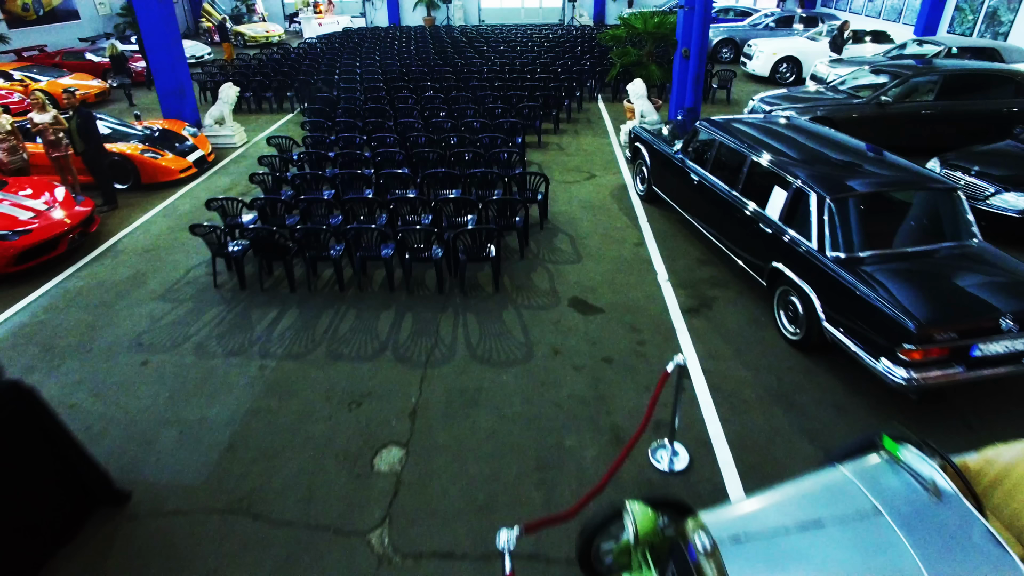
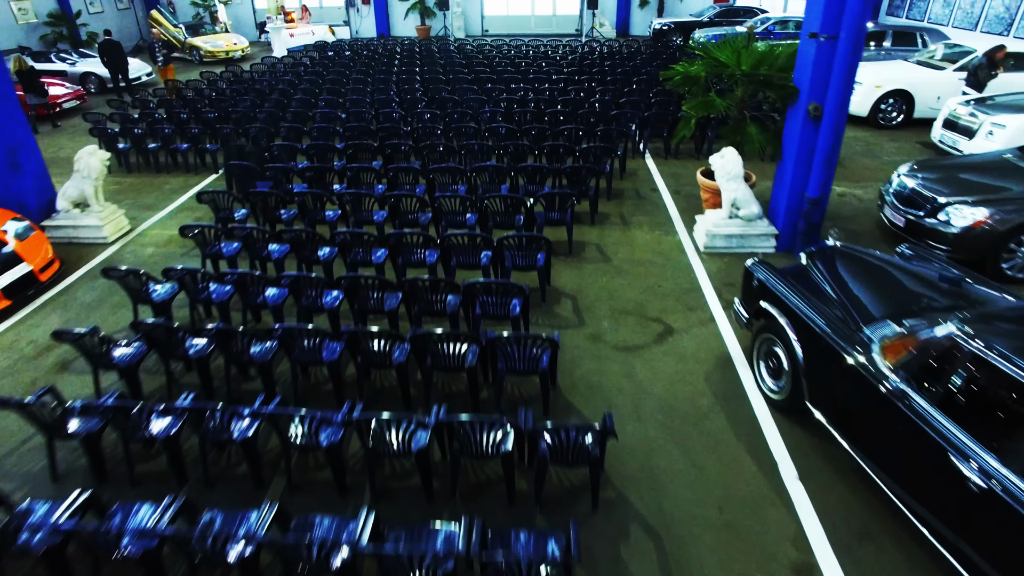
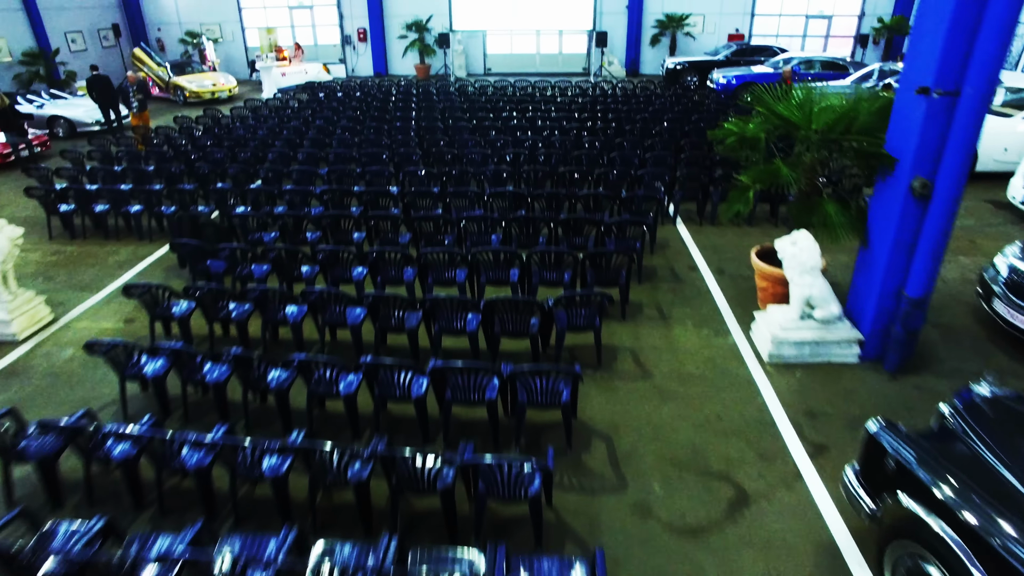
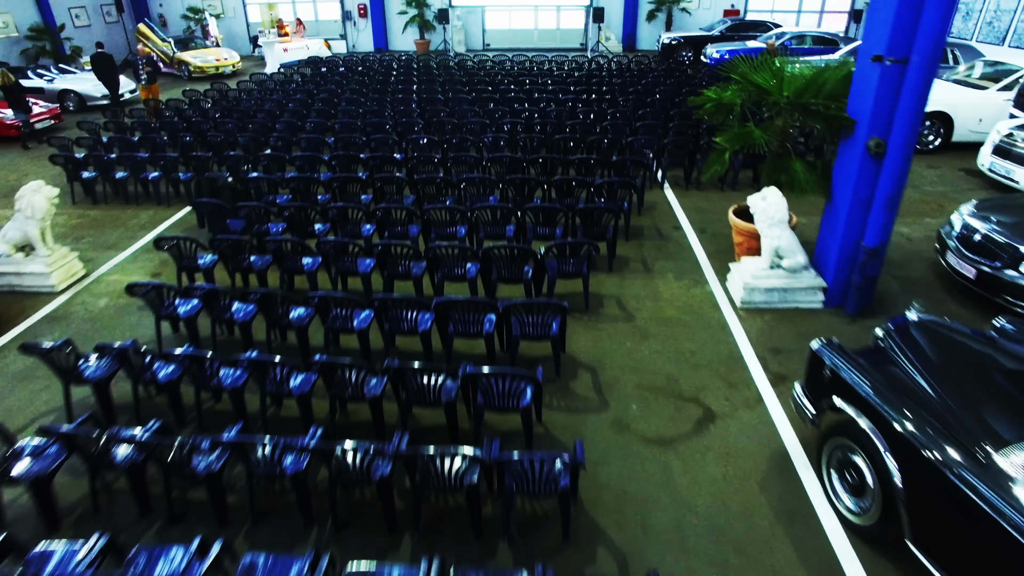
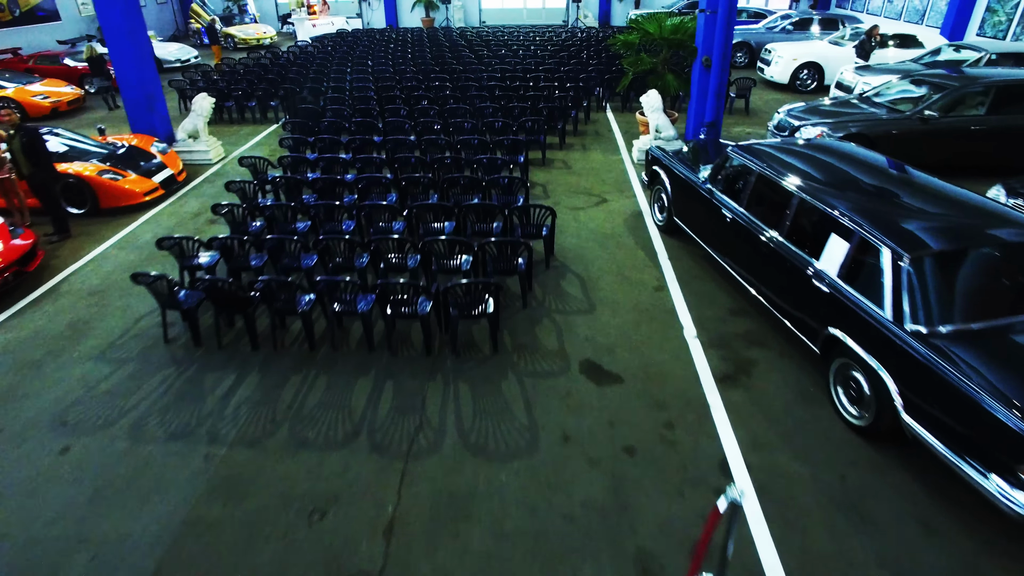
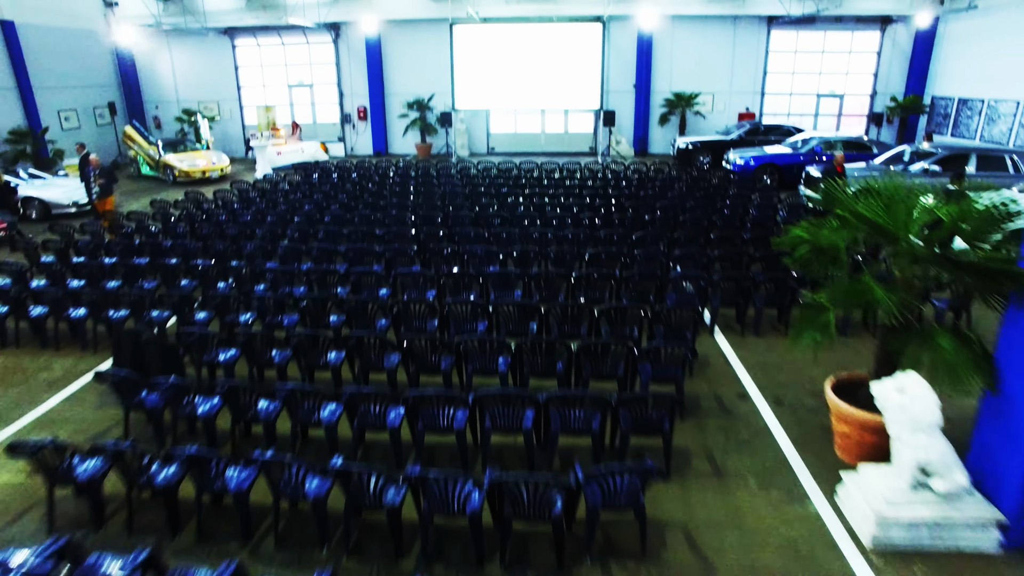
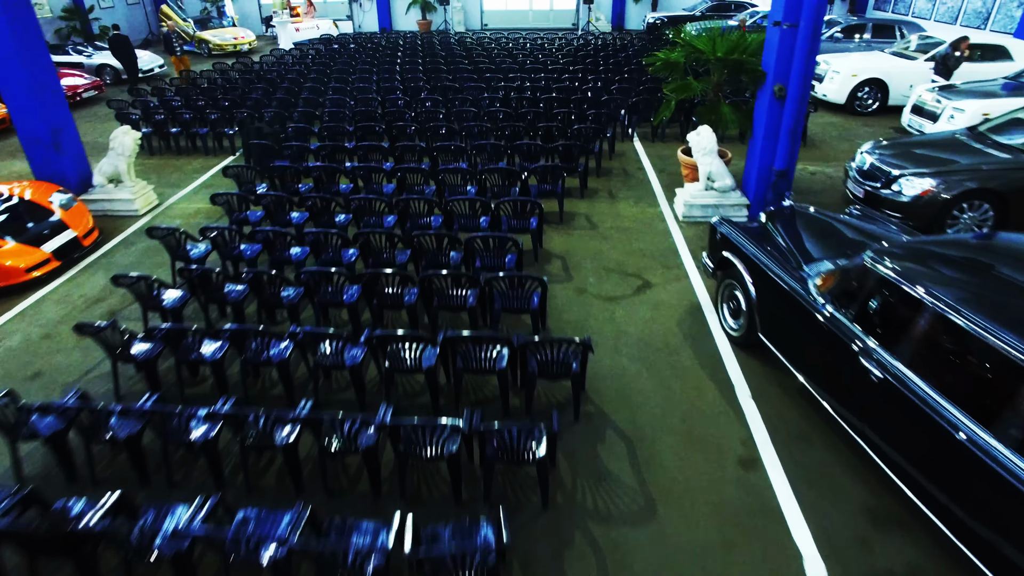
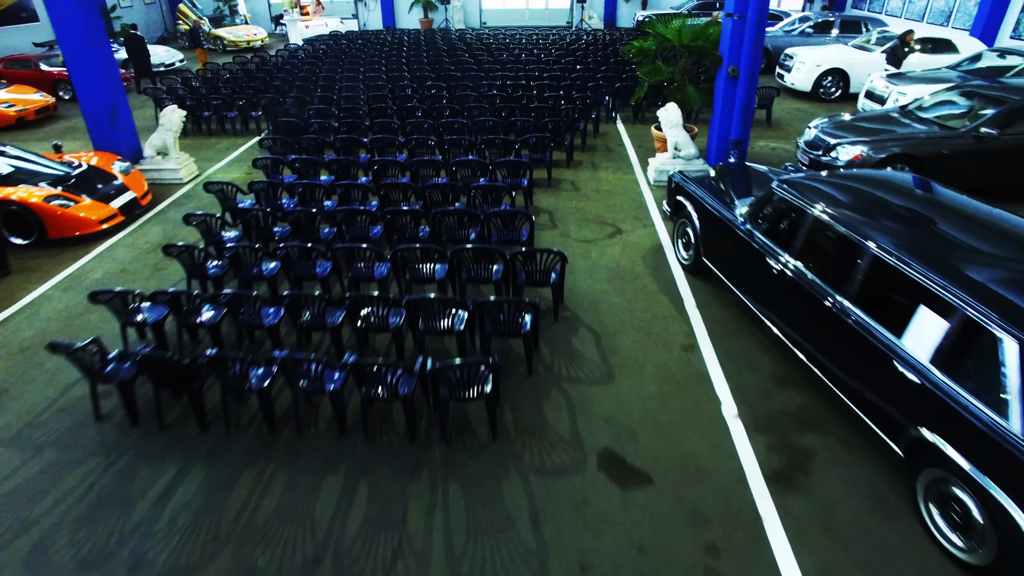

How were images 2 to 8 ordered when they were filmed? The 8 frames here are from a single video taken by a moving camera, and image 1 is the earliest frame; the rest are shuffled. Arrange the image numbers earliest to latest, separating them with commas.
5, 8, 7, 2, 4, 3, 6
